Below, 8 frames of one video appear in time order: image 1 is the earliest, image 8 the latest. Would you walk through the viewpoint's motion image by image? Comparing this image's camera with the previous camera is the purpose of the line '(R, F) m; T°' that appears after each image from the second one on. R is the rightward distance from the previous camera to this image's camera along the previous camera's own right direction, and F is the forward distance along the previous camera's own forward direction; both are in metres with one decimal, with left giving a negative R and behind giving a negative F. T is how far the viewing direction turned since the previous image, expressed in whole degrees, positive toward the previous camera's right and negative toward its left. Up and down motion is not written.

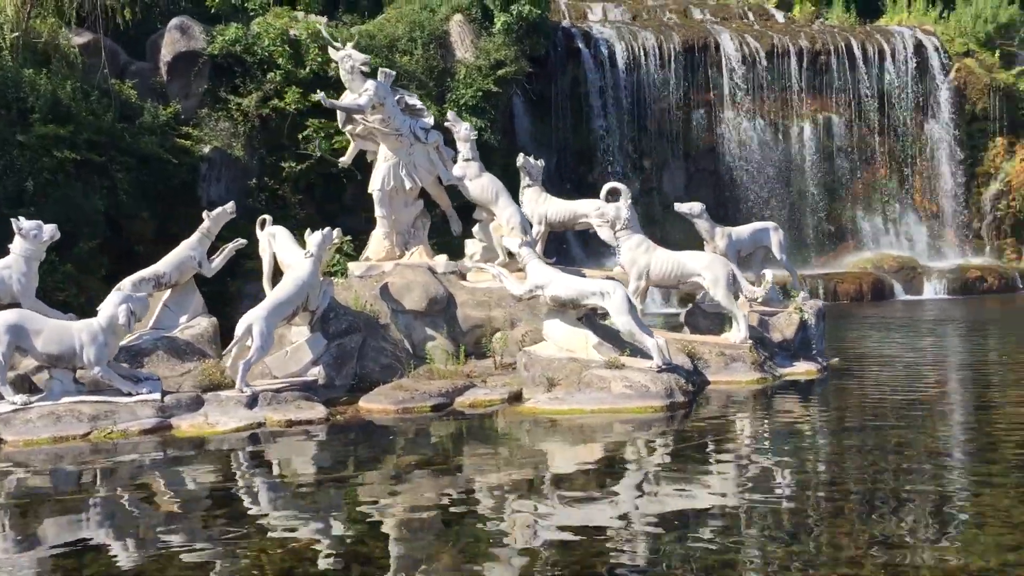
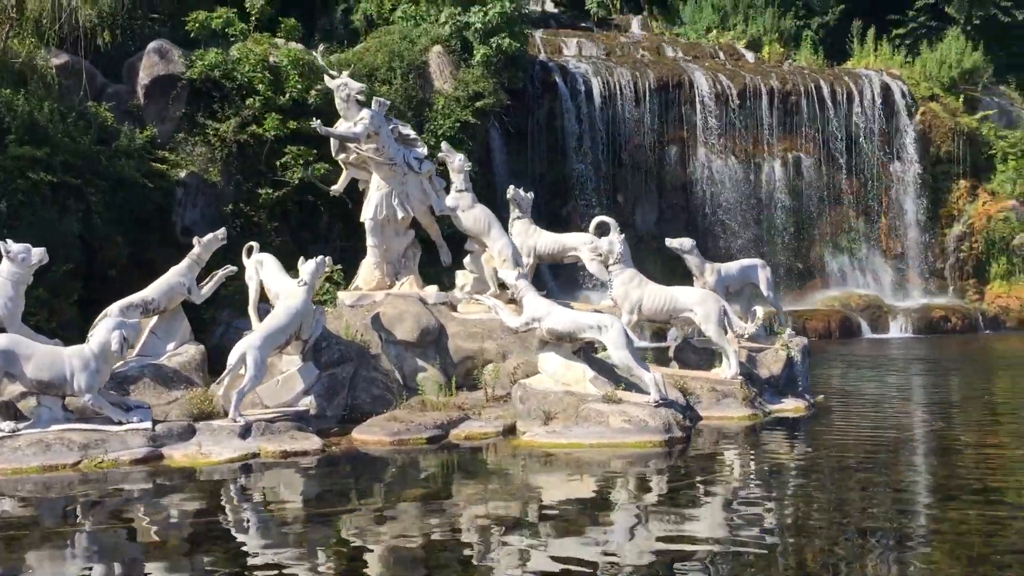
(-0.3, 0.0) m; +2°
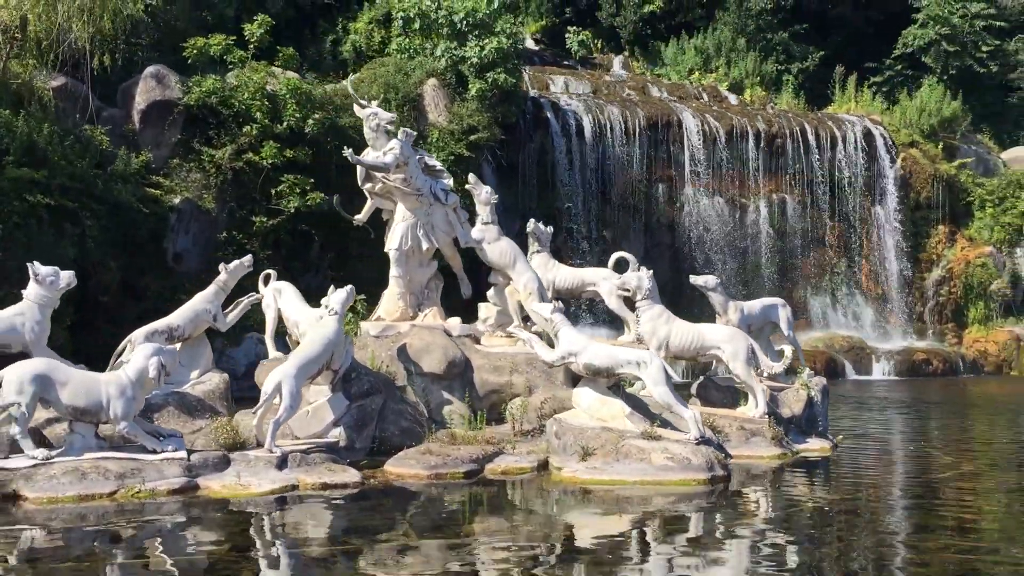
(-0.7, +0.1) m; +2°
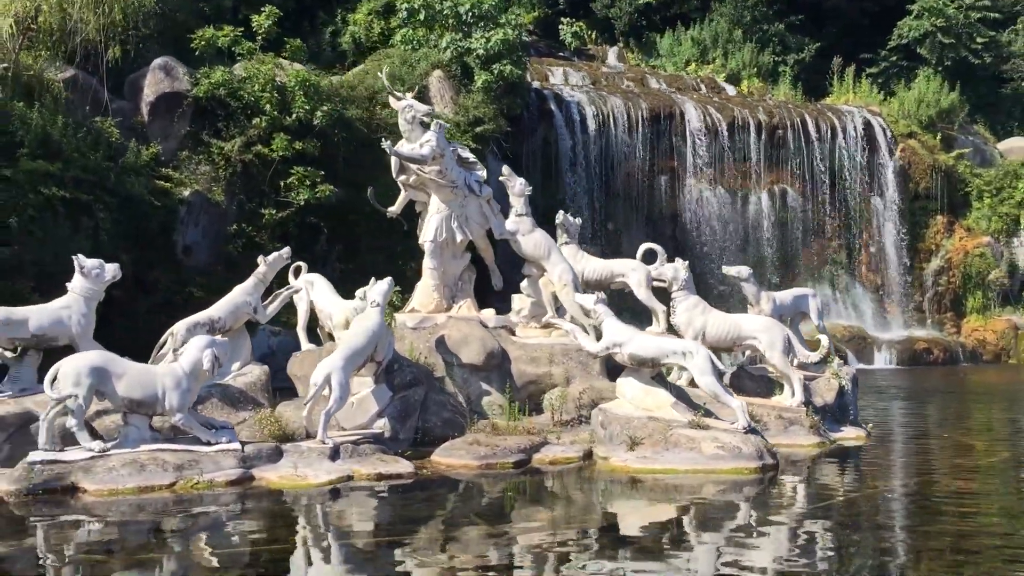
(-0.5, 0.0) m; +1°
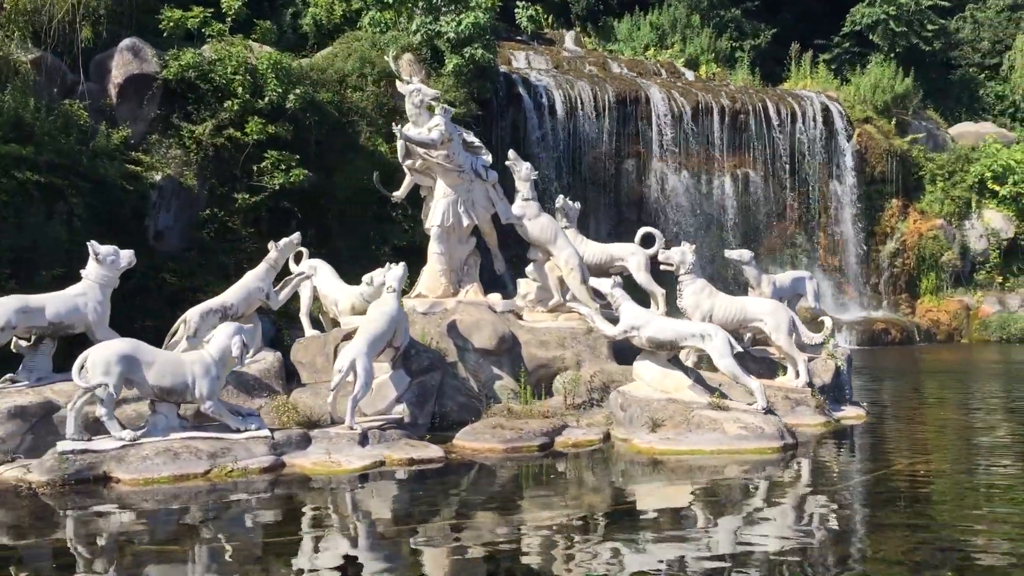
(-0.7, 0.0) m; +3°
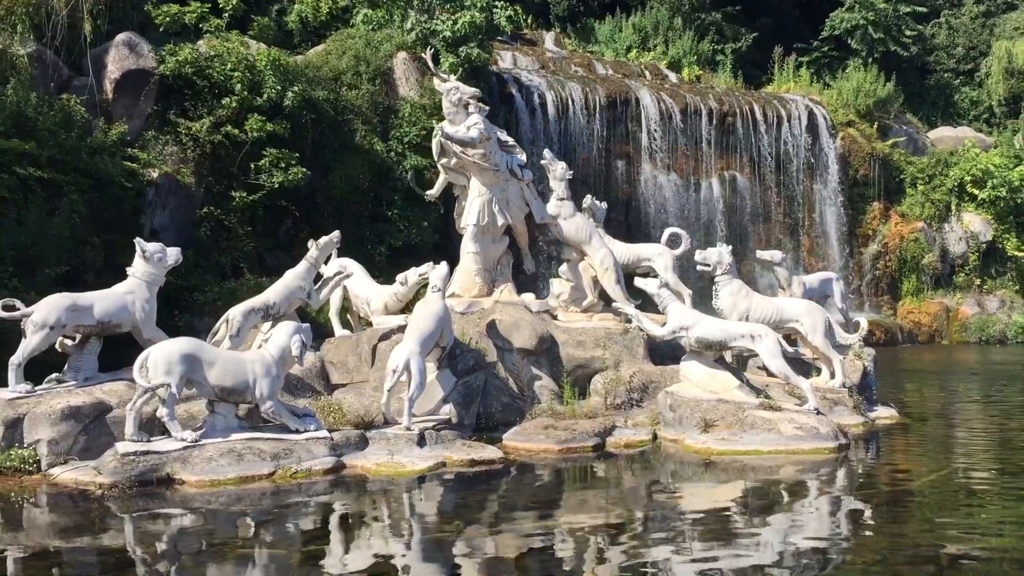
(-0.8, +0.1) m; +2°
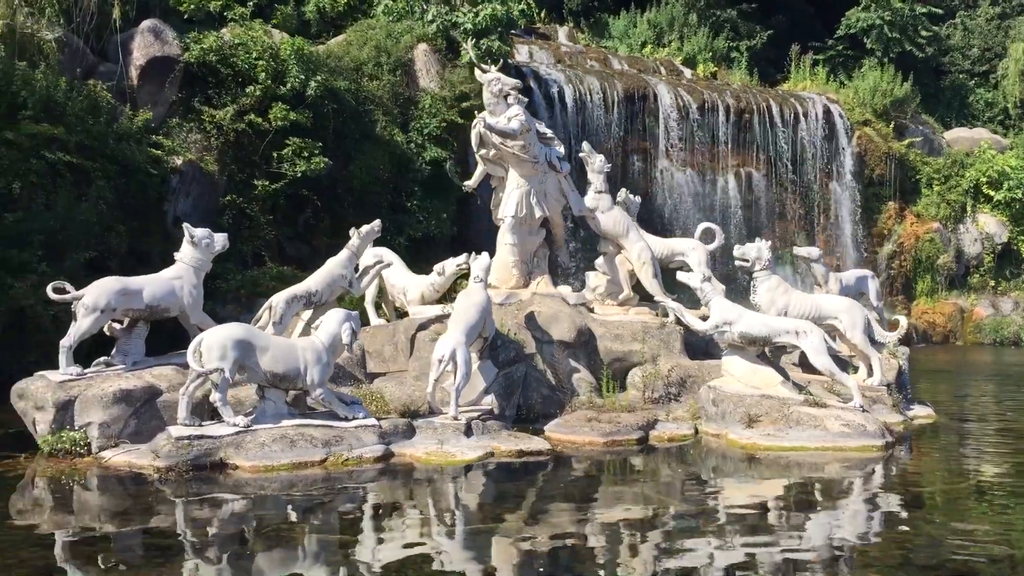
(-0.4, 0.0) m; 0°
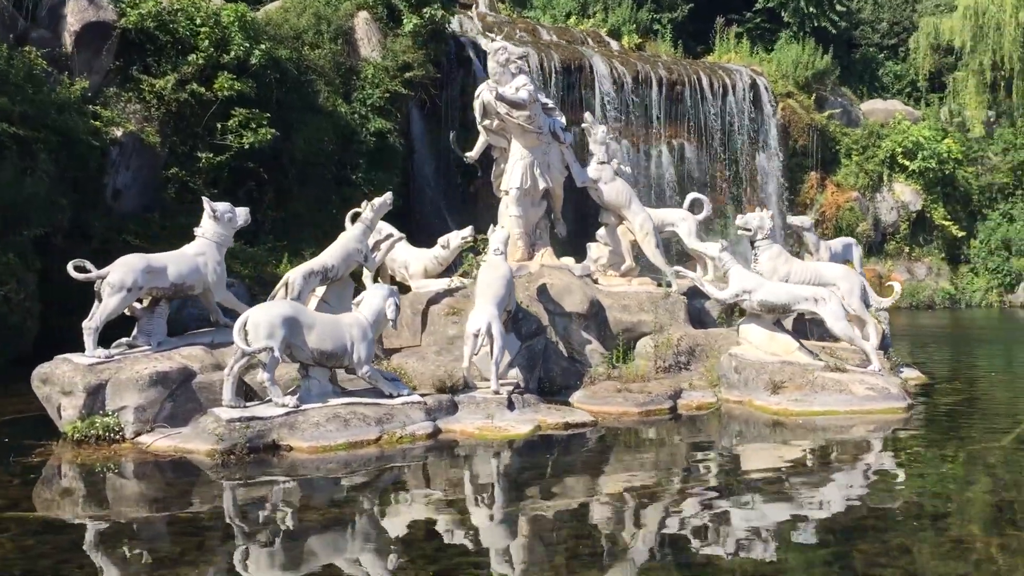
(-1.1, +0.1) m; +6°
